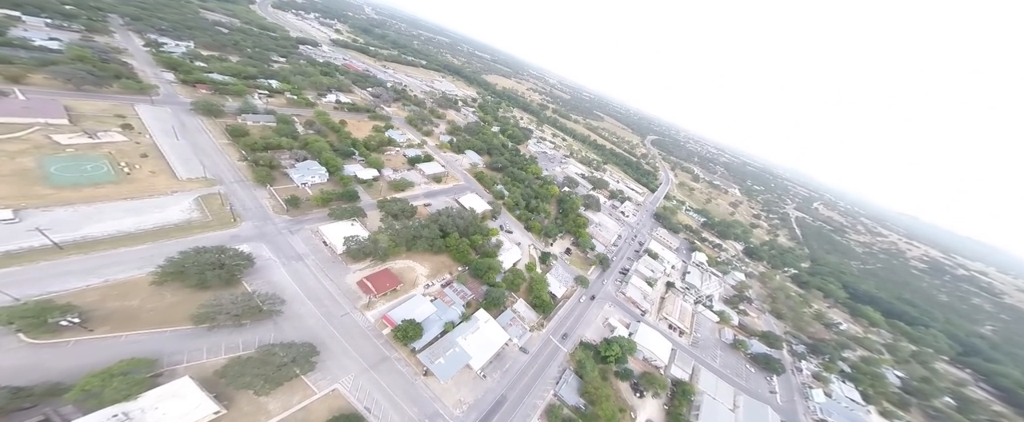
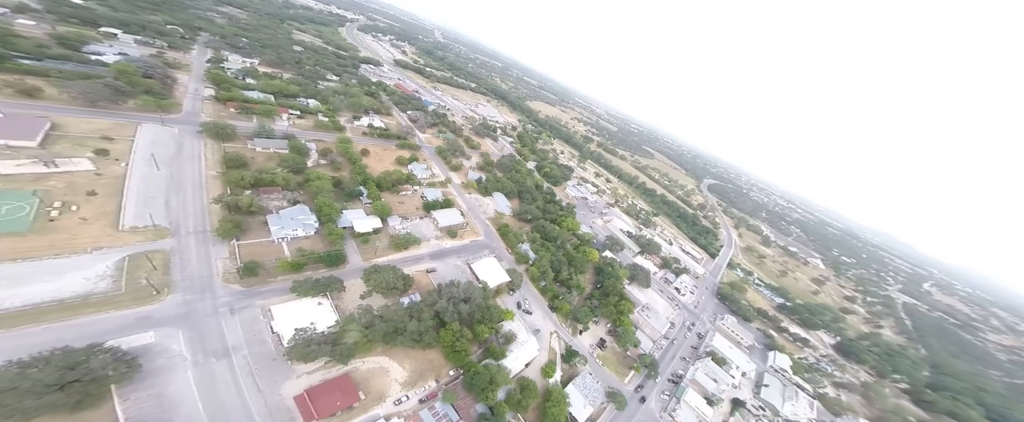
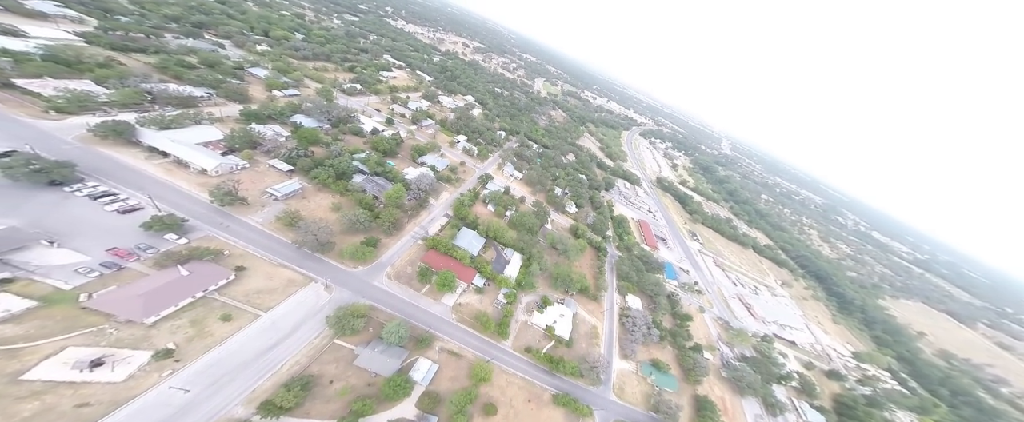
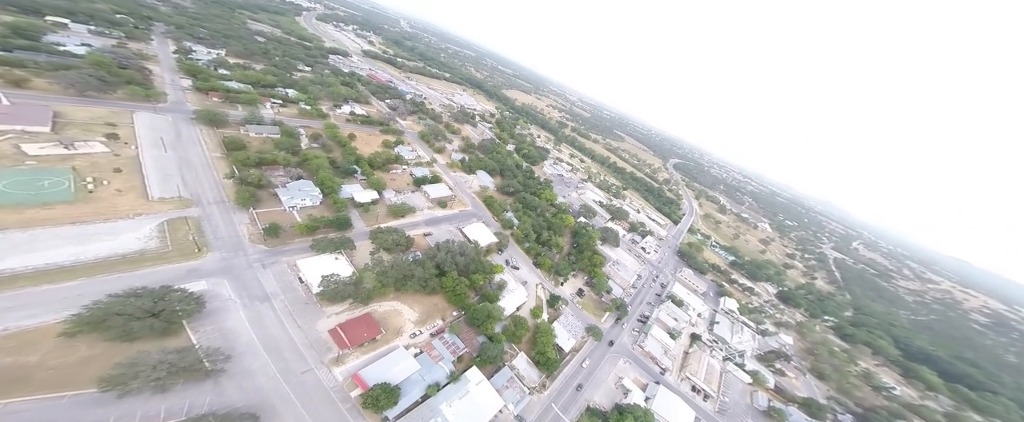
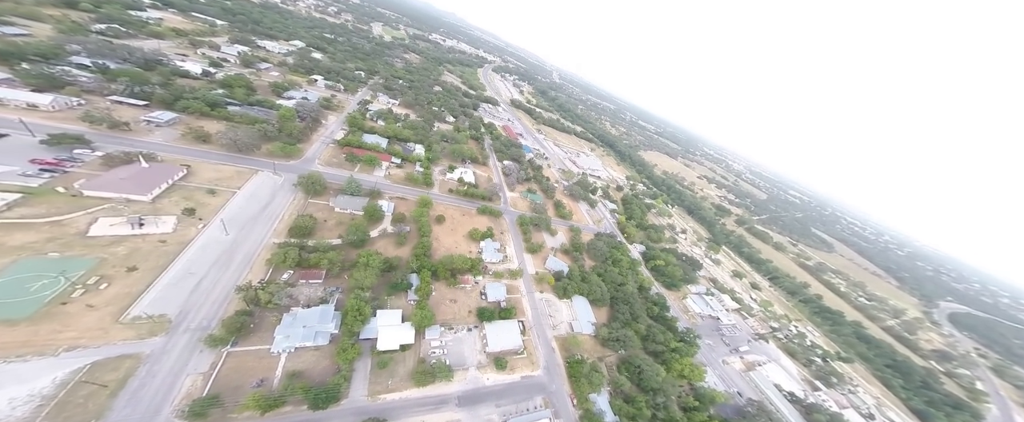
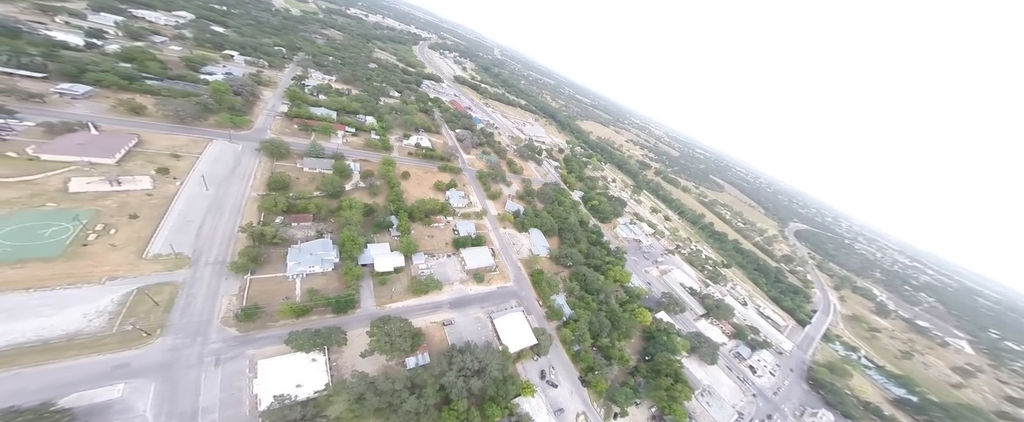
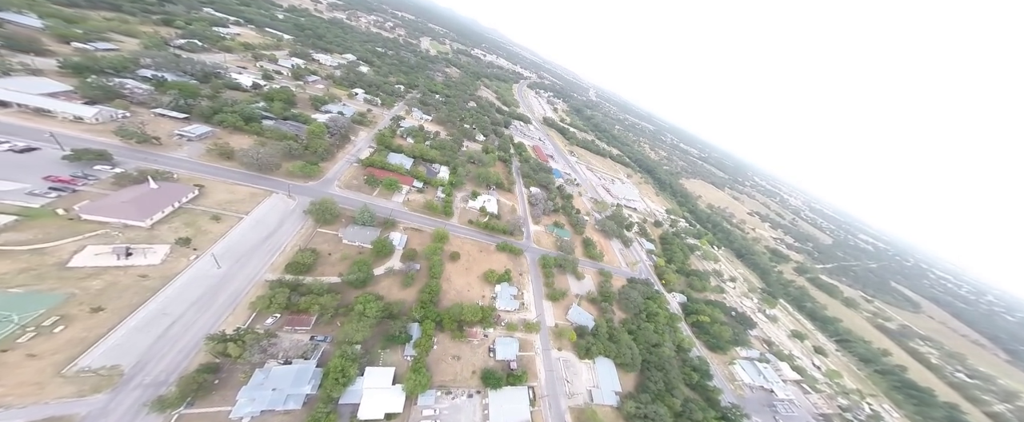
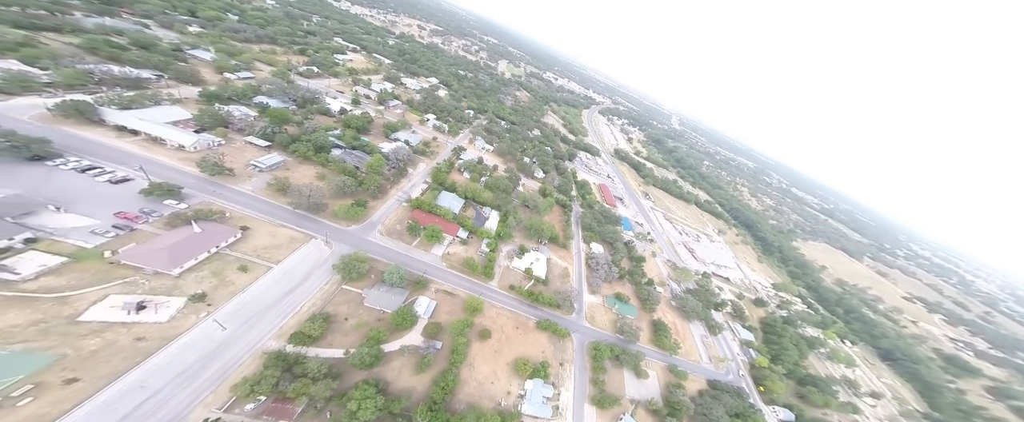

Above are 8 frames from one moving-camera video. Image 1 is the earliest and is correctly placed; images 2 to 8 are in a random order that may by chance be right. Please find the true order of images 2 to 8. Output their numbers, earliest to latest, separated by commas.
4, 2, 6, 5, 7, 8, 3
